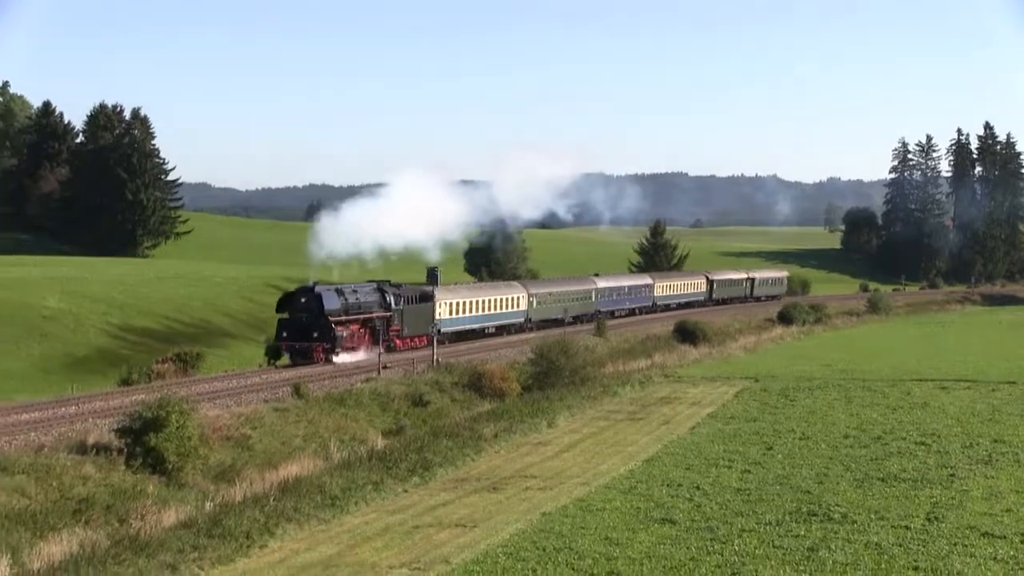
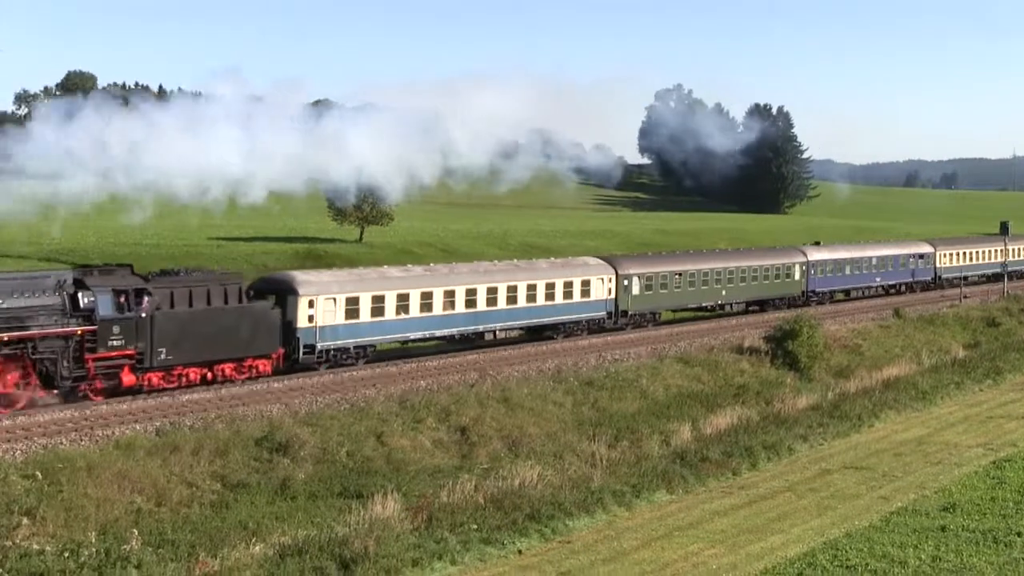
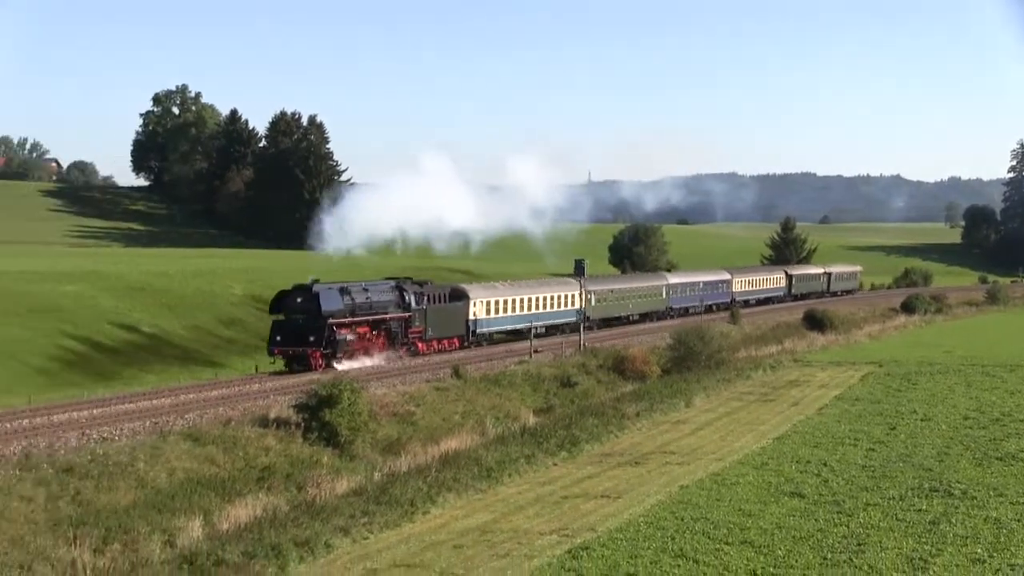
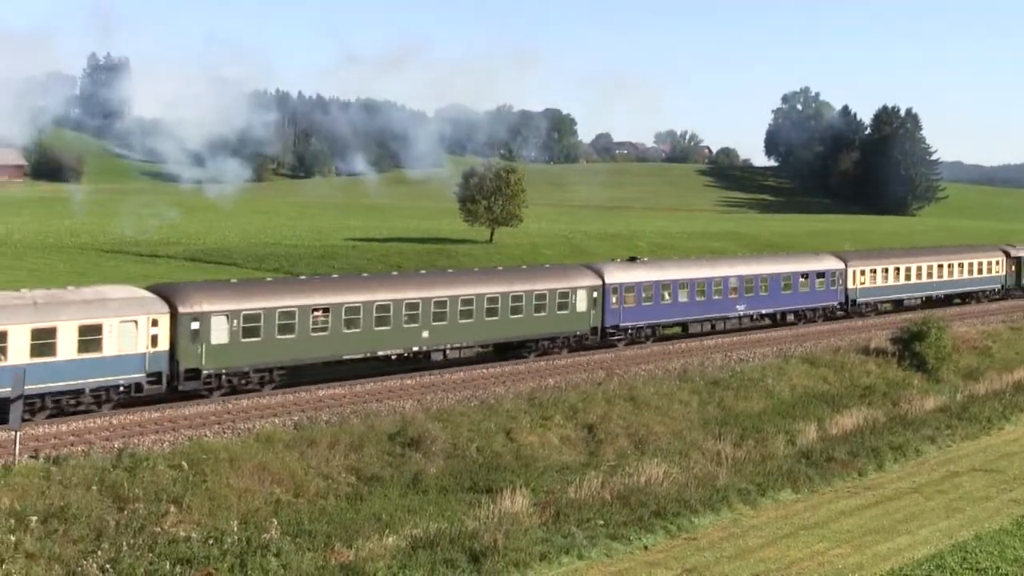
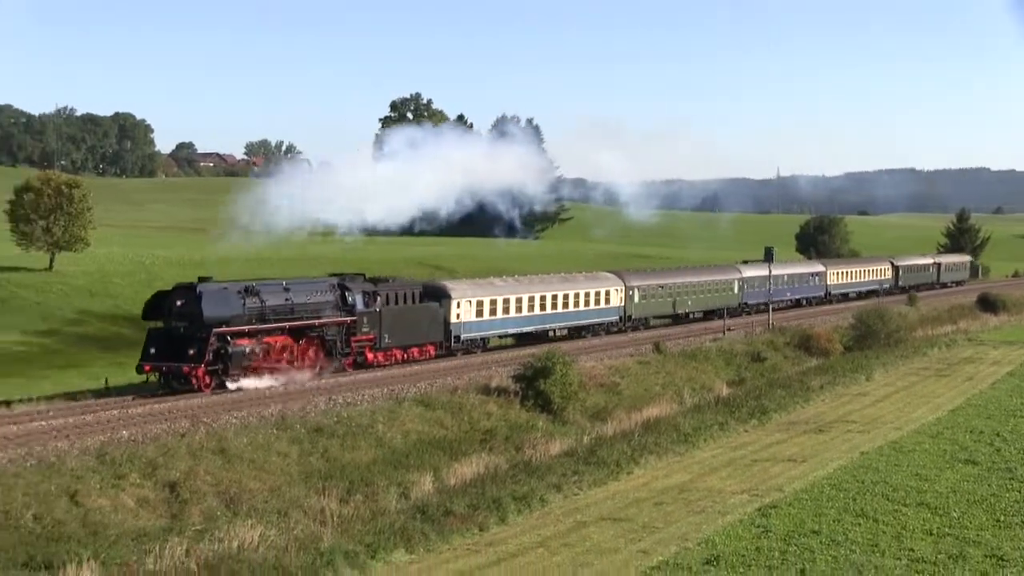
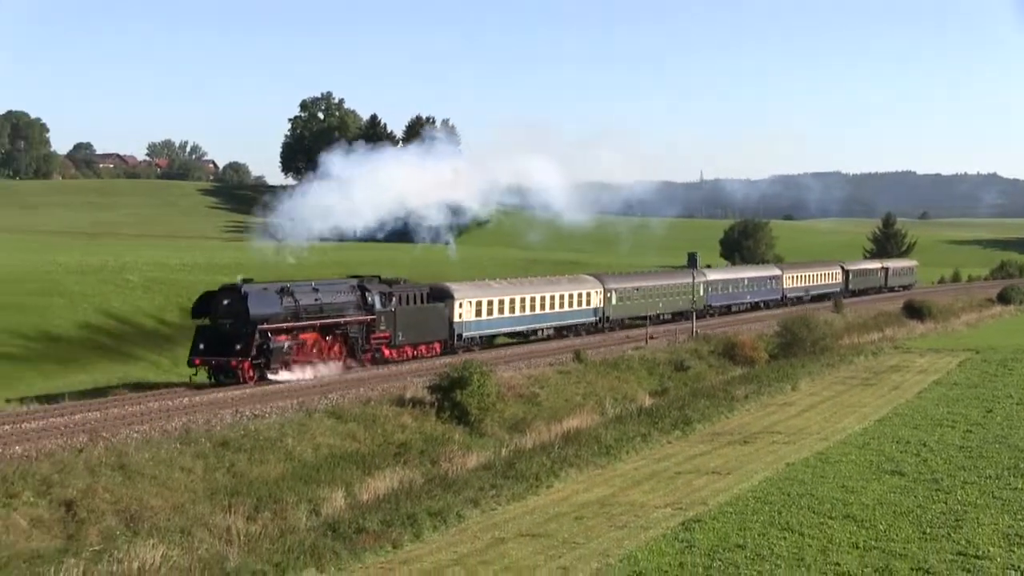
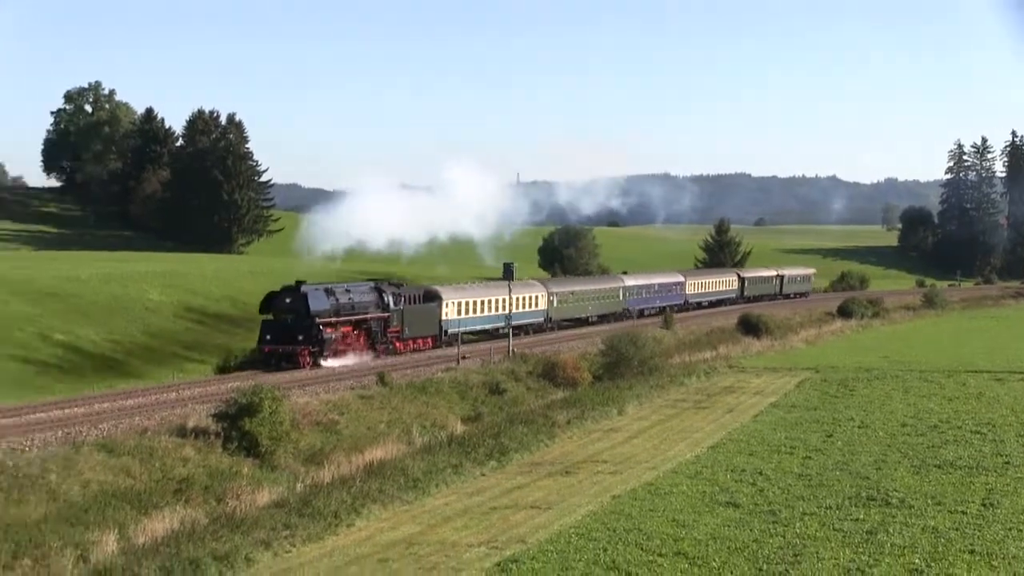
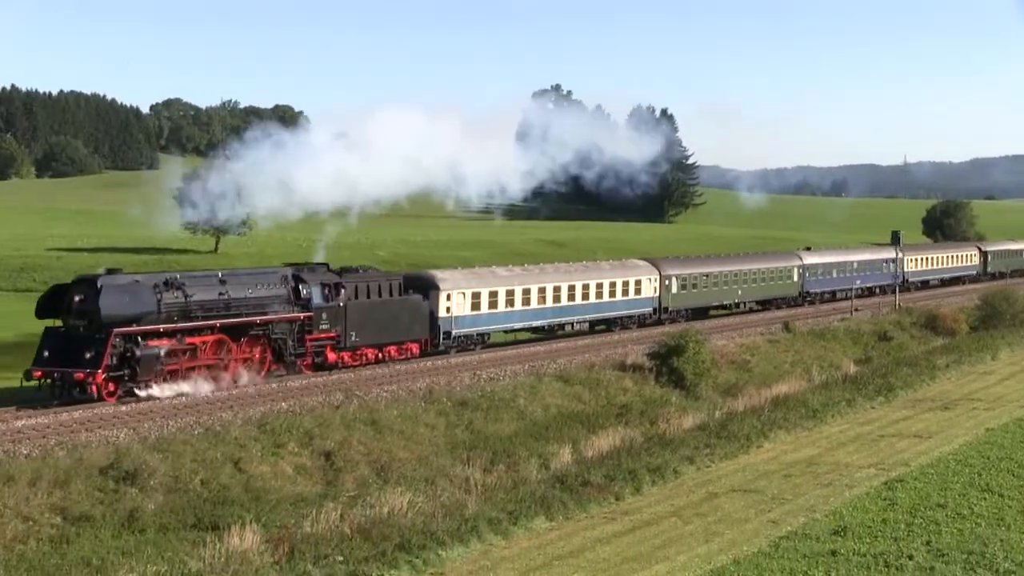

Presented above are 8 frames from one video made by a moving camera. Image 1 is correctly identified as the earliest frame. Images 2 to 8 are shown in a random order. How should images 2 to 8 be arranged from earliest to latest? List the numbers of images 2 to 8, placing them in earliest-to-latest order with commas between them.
7, 3, 6, 5, 8, 2, 4
